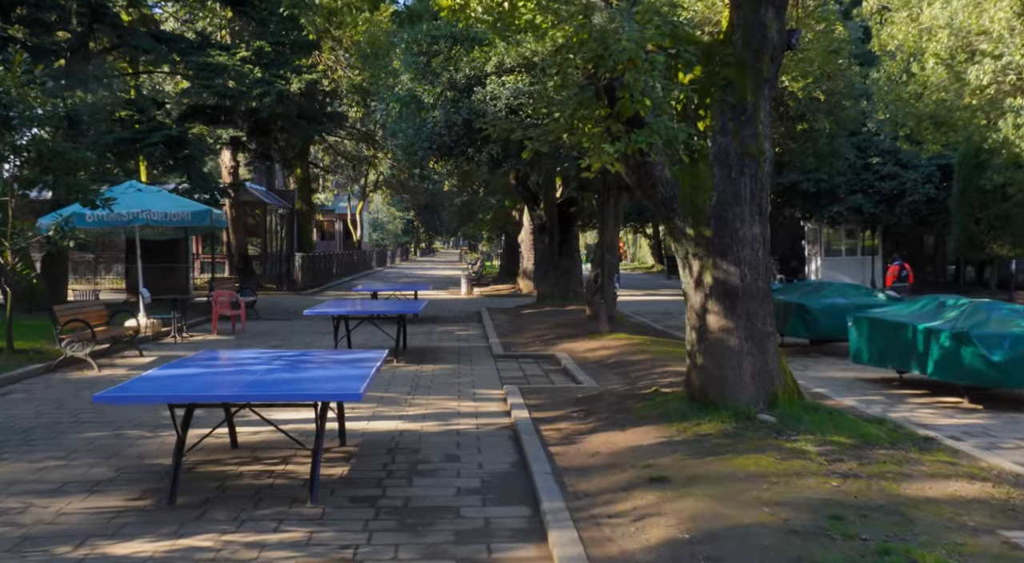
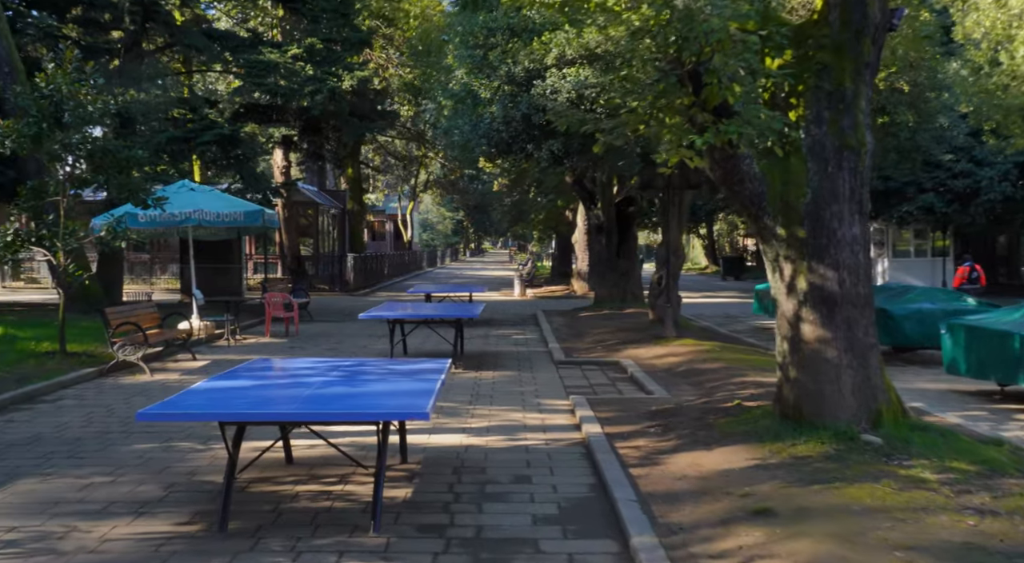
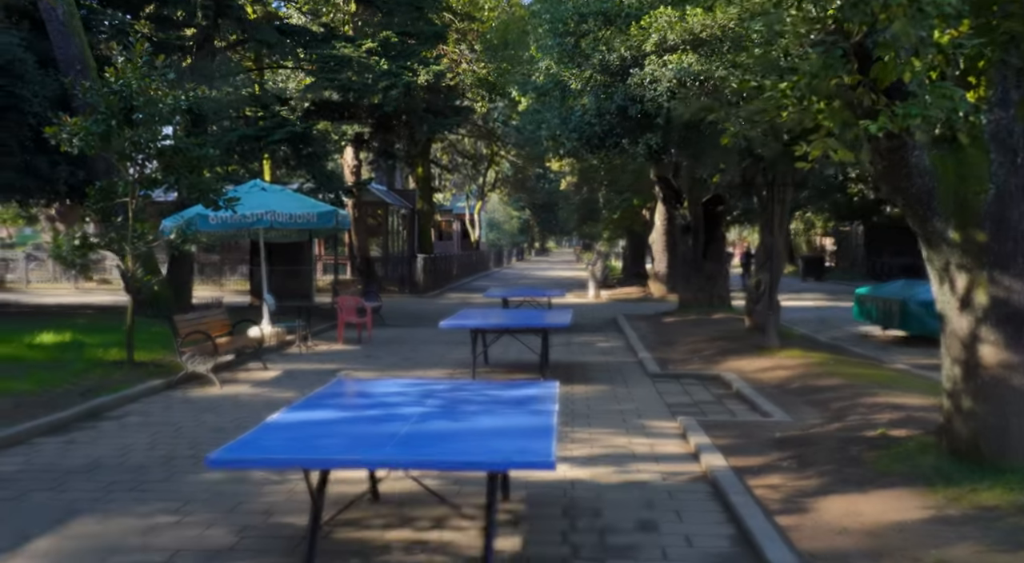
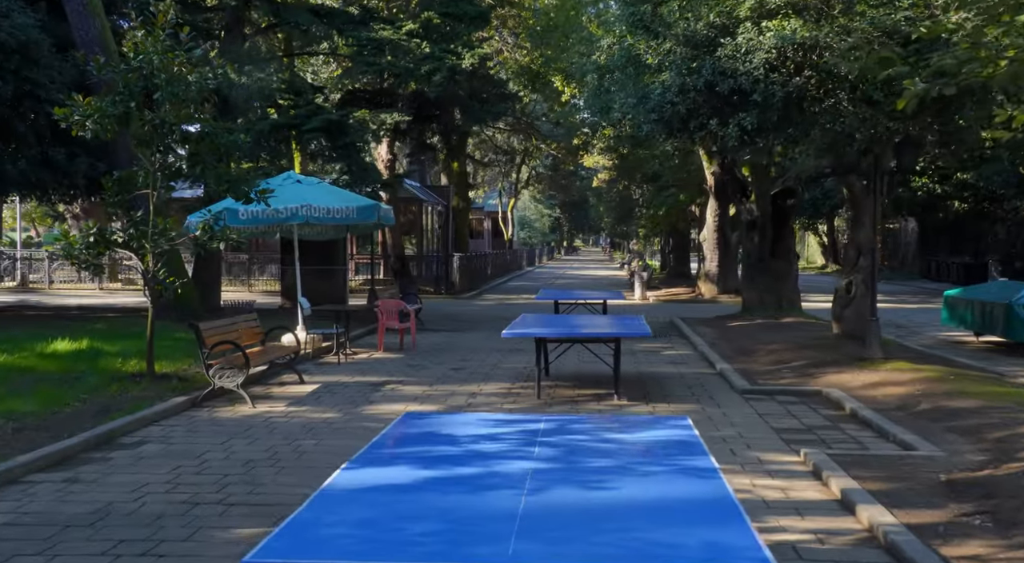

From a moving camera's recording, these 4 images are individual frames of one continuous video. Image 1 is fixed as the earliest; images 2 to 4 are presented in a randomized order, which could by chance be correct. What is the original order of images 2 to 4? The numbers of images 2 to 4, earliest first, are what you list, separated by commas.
2, 3, 4
